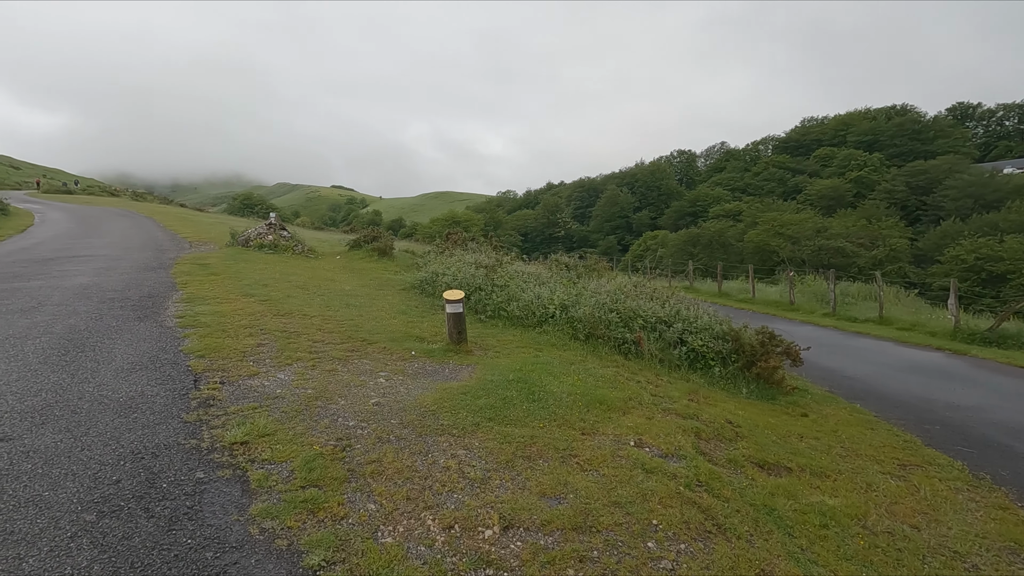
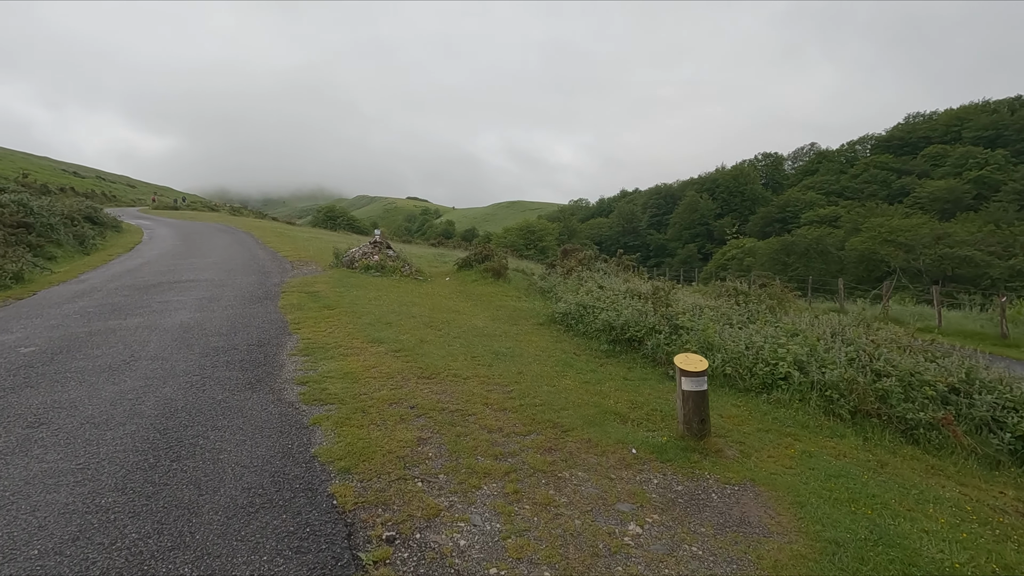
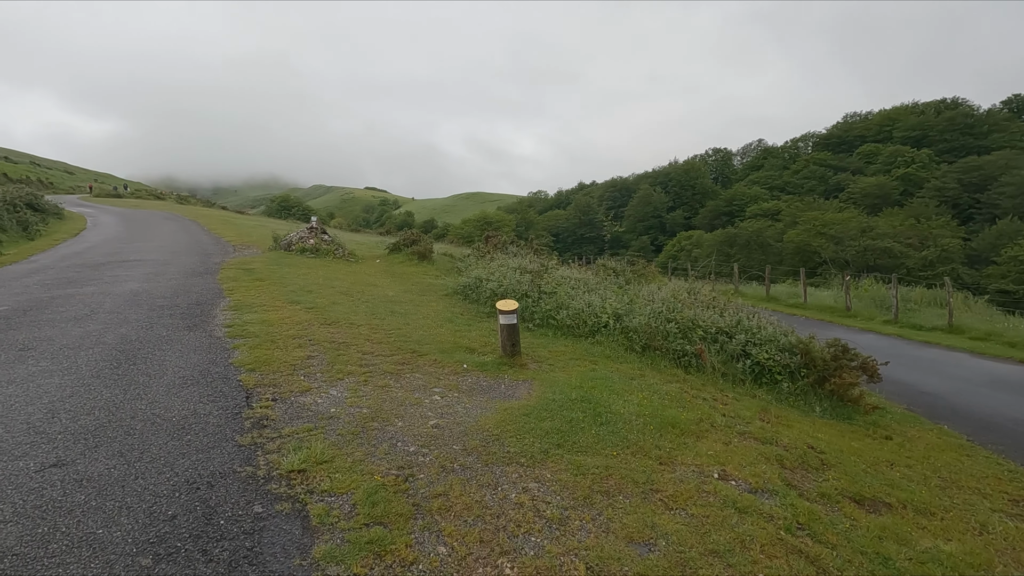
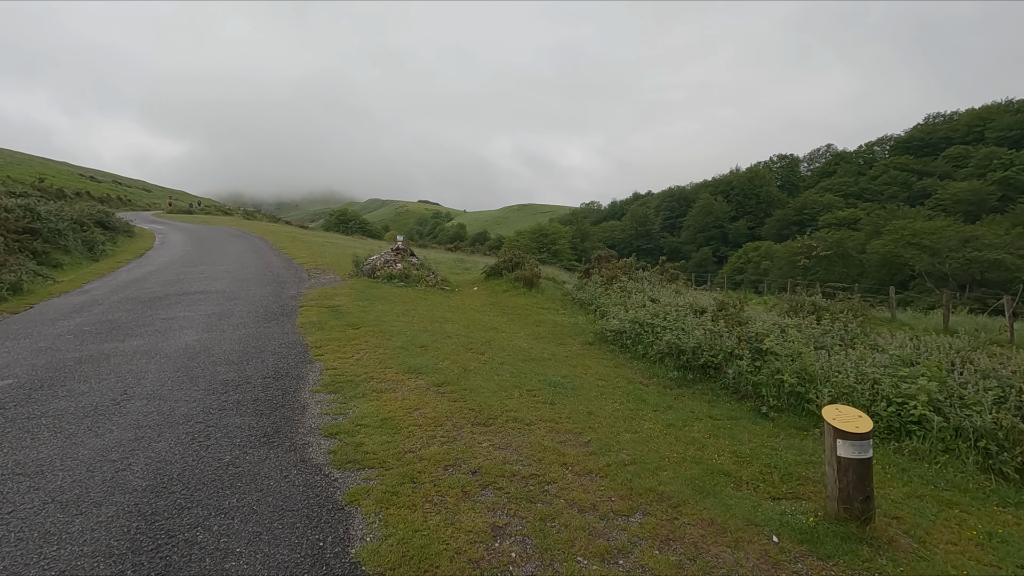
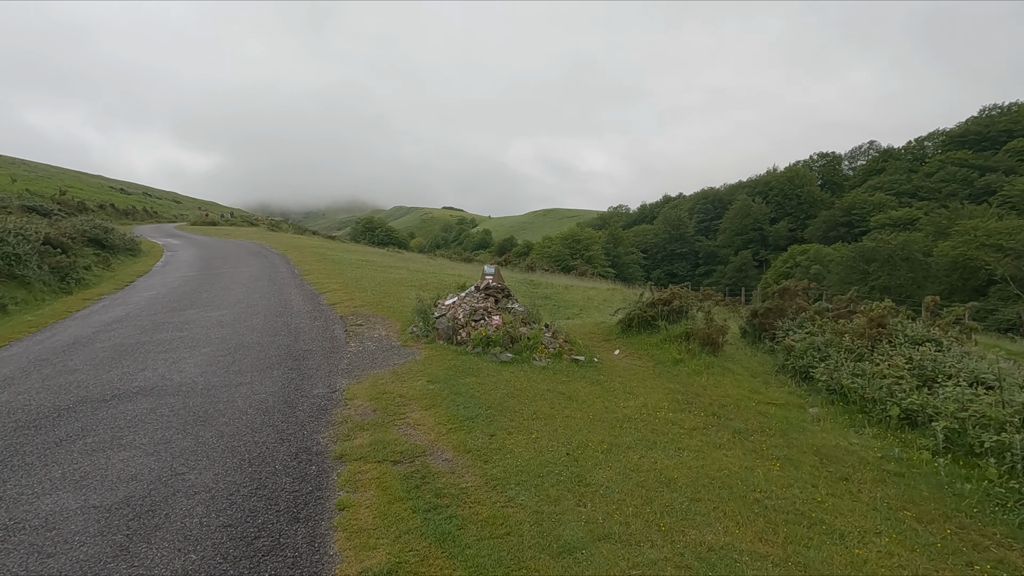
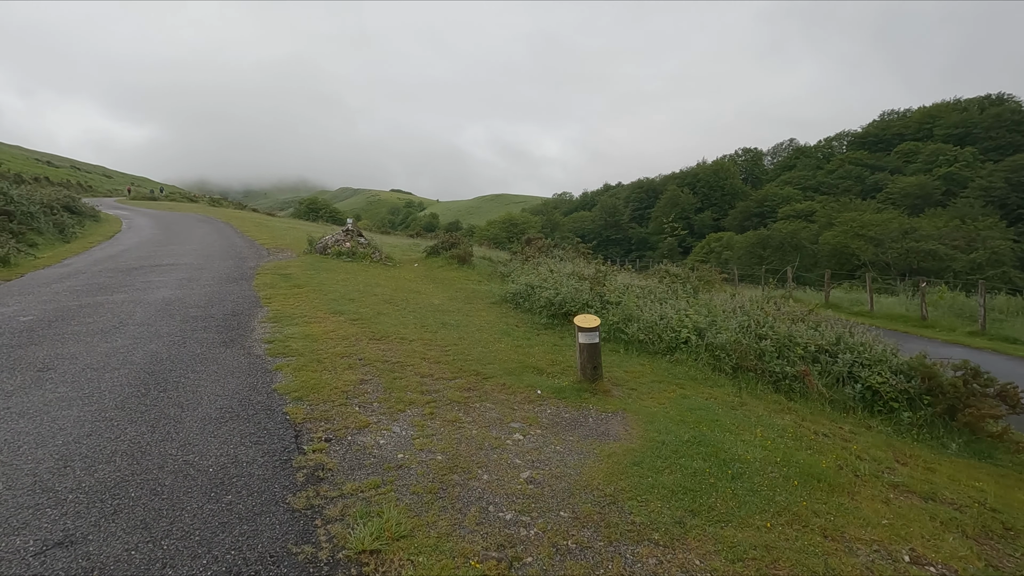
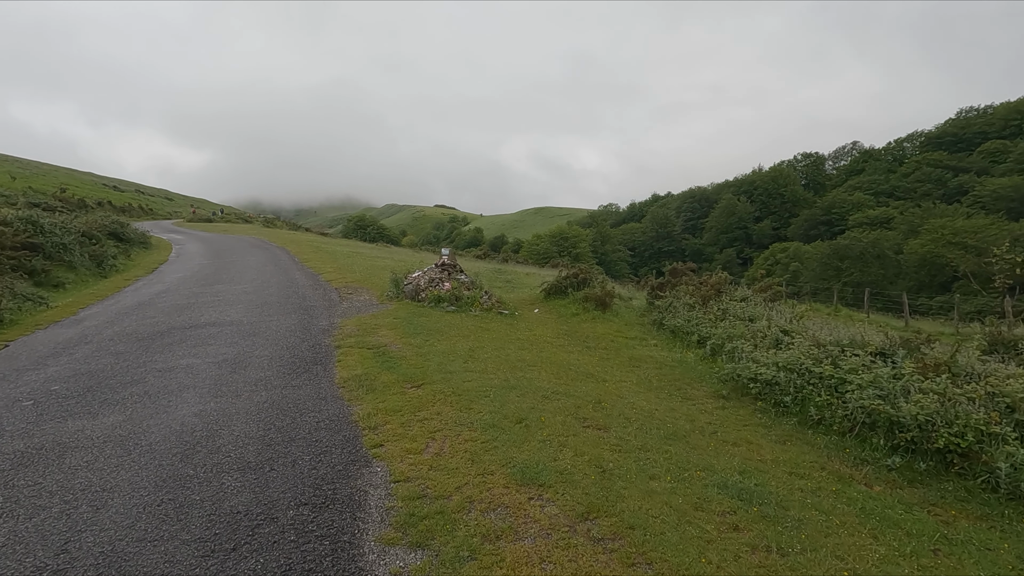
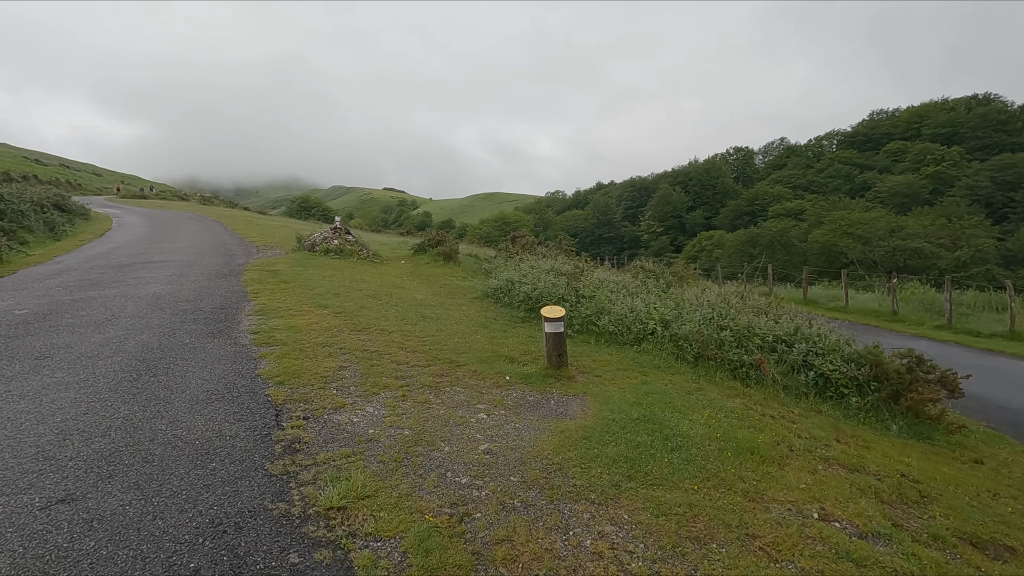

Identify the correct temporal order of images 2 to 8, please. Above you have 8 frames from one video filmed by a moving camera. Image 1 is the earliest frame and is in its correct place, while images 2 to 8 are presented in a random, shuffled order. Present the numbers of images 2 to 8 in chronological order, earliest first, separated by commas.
3, 8, 6, 2, 4, 7, 5
